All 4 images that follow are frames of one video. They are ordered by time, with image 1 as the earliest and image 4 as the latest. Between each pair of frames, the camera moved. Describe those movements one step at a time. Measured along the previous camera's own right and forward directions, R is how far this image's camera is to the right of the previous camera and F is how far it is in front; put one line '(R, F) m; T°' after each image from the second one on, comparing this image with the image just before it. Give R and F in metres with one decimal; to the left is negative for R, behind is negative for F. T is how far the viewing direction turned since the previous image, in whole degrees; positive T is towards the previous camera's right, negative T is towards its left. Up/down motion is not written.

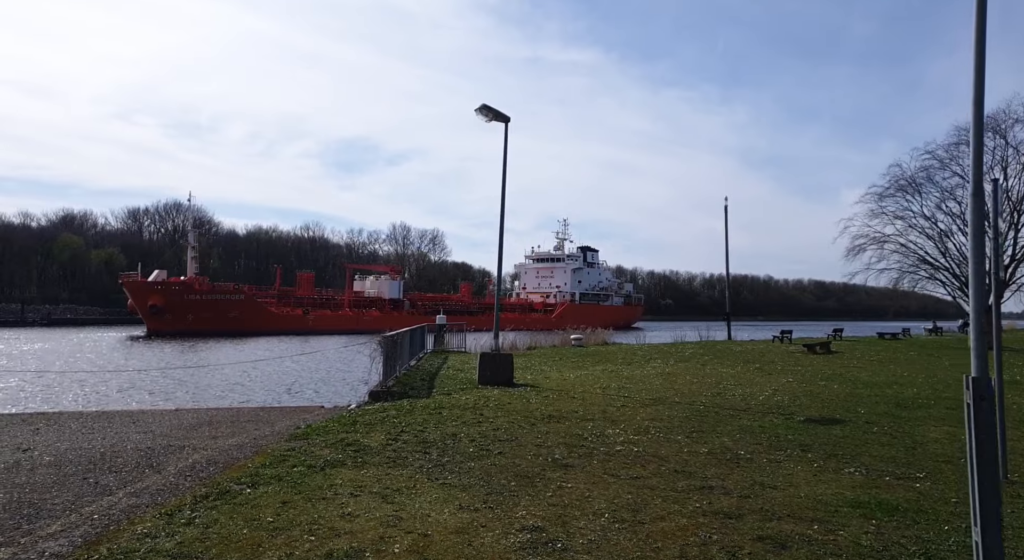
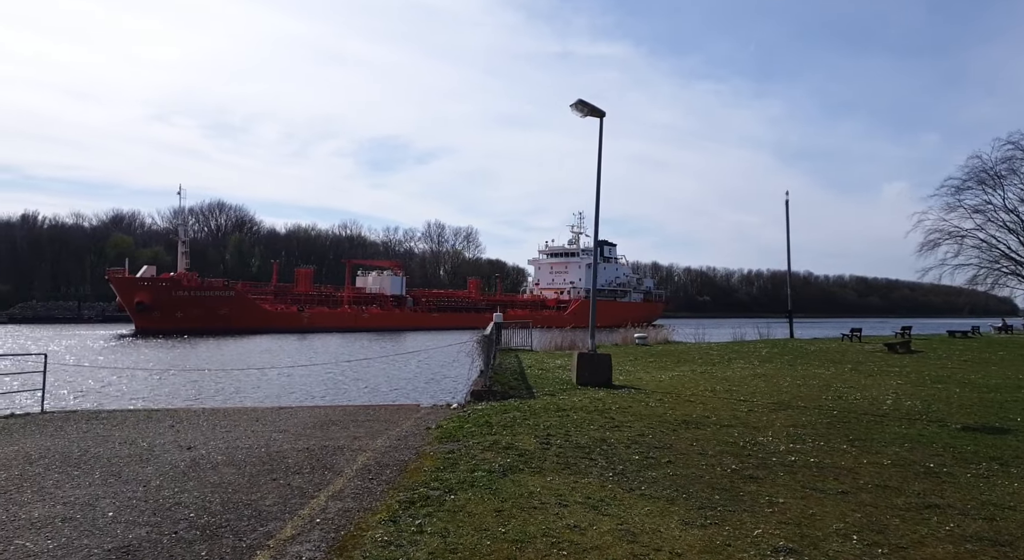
(-0.8, +0.1) m; -5°
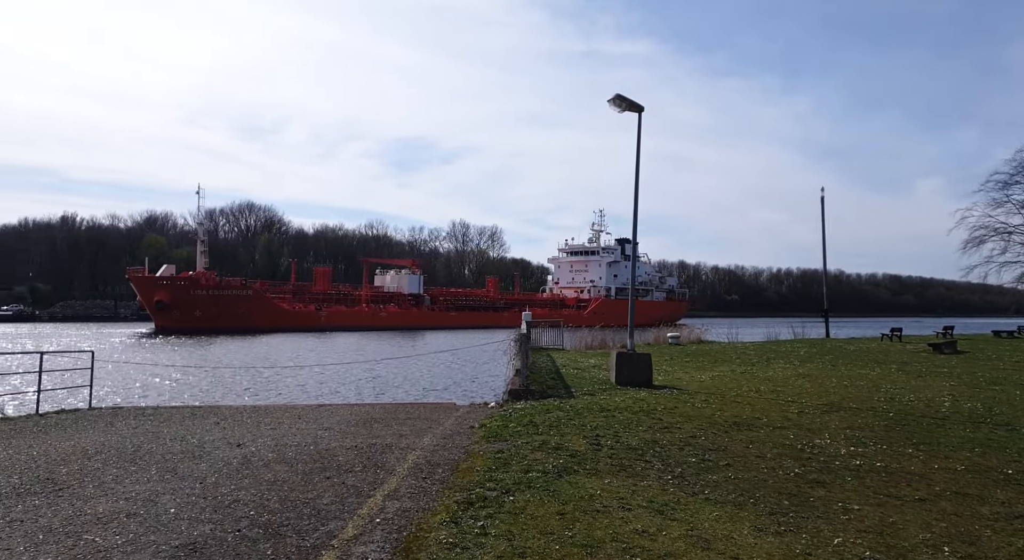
(-0.2, +0.1) m; -2°
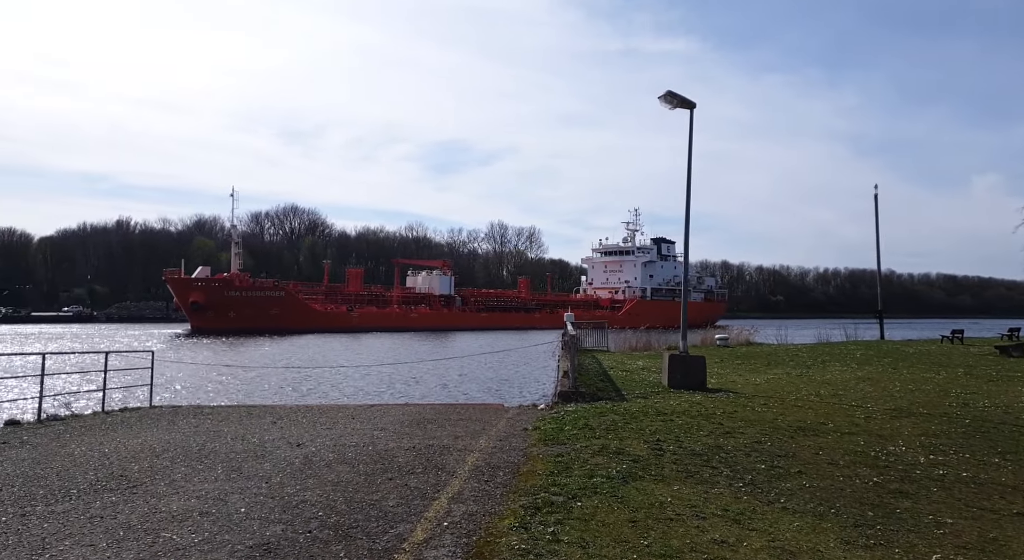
(-0.1, +0.1) m; -4°
